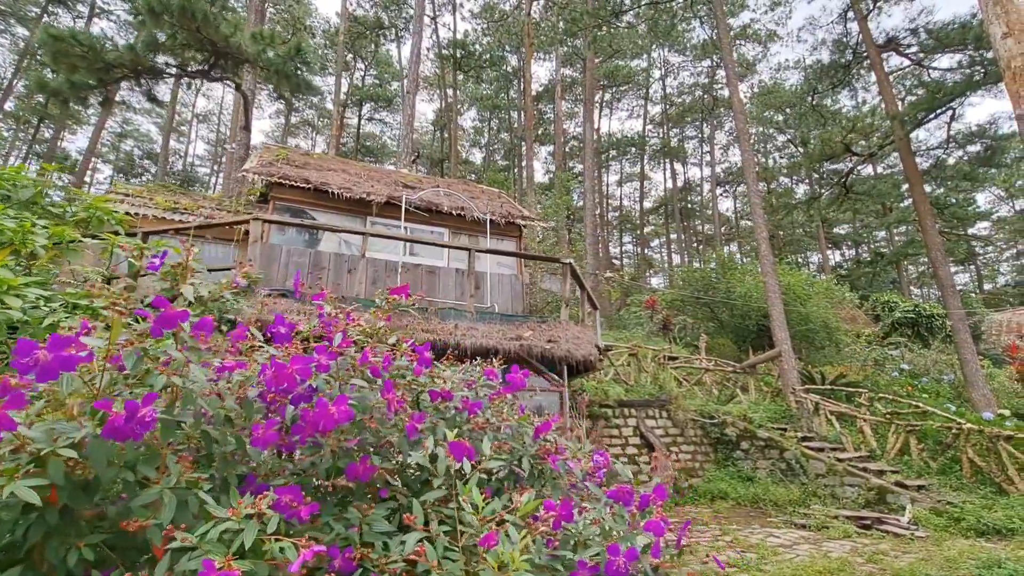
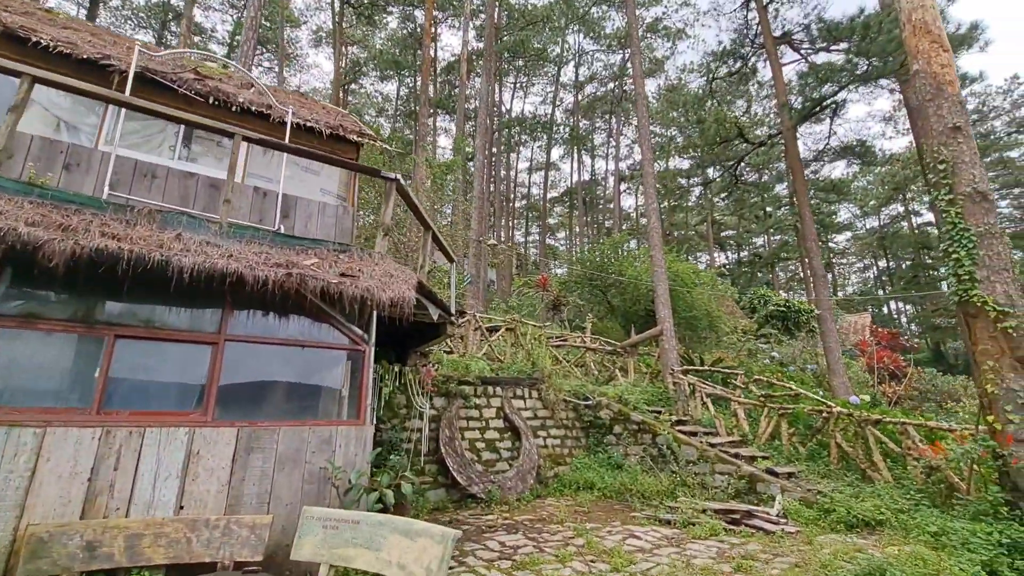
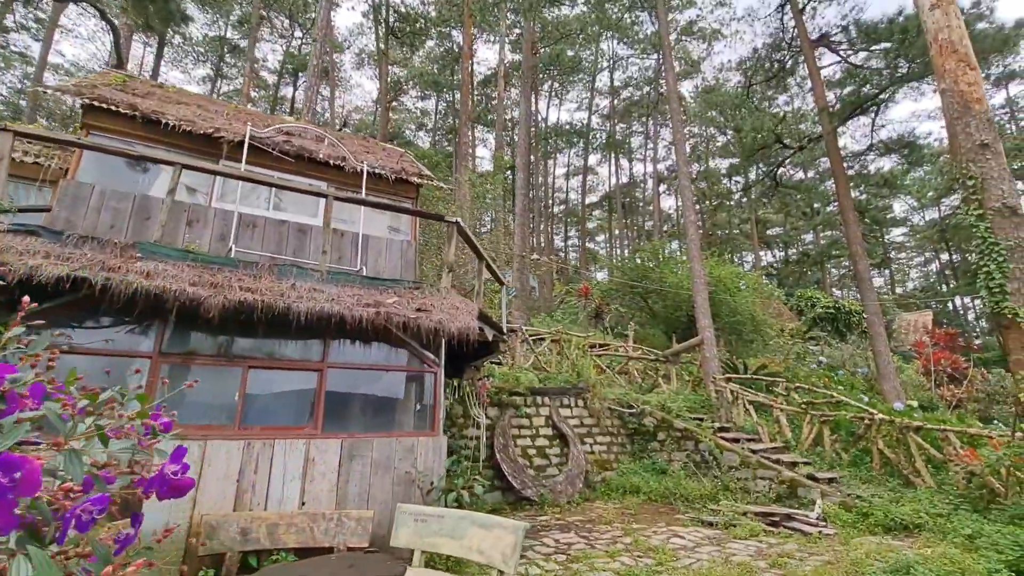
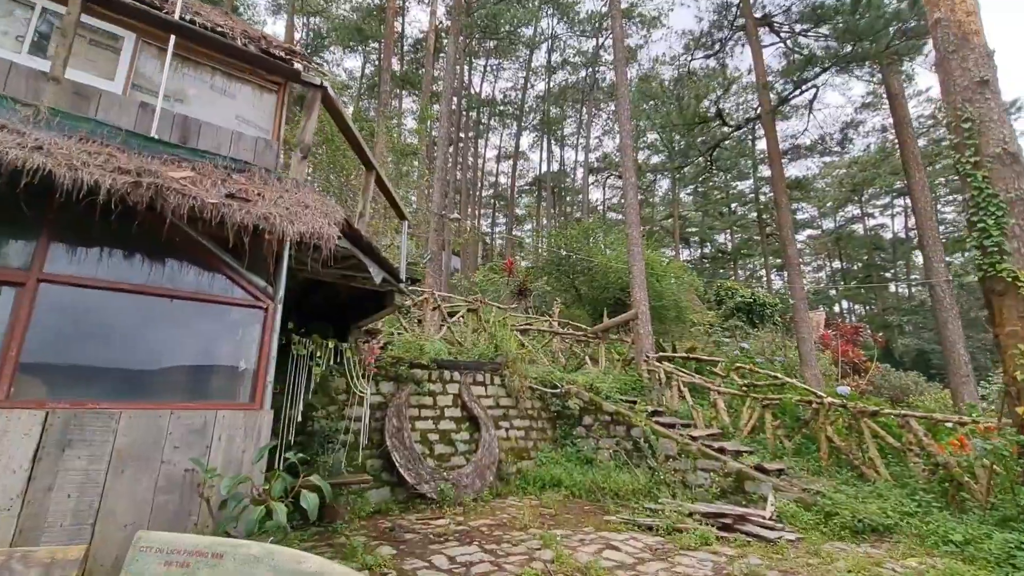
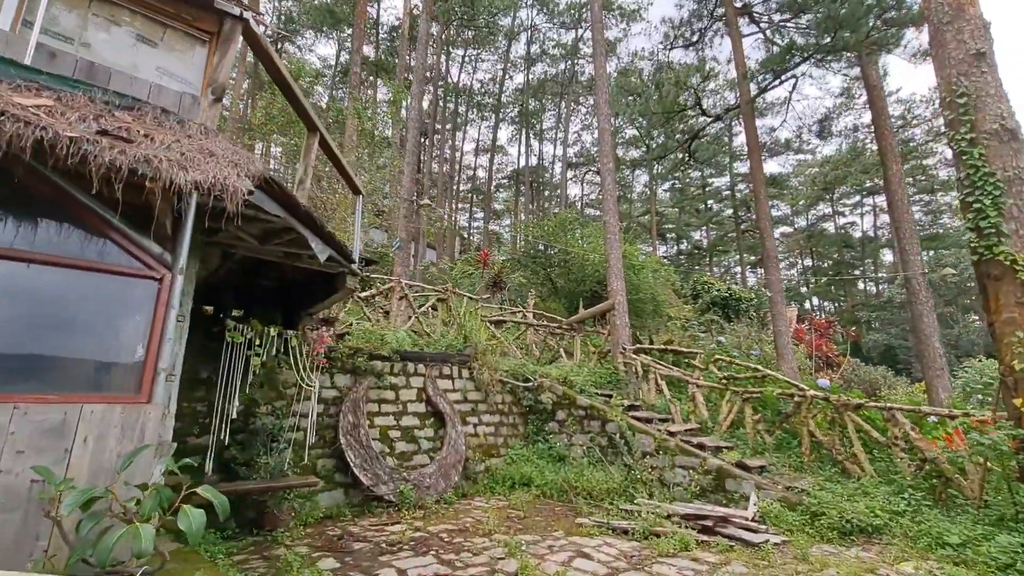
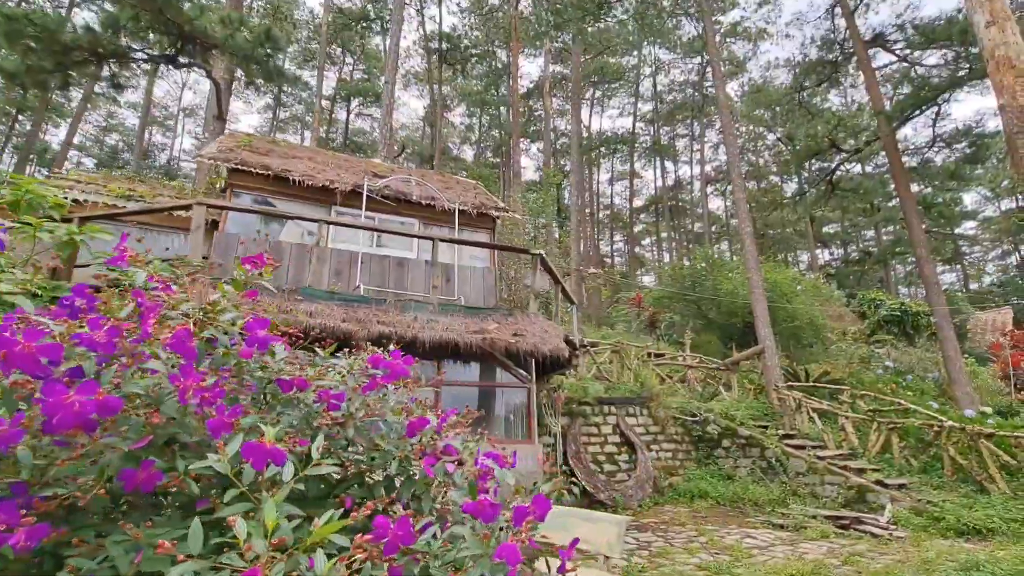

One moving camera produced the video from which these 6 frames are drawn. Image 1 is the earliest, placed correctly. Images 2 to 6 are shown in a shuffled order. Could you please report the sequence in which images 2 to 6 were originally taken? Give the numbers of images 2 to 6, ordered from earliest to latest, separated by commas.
6, 3, 2, 4, 5
